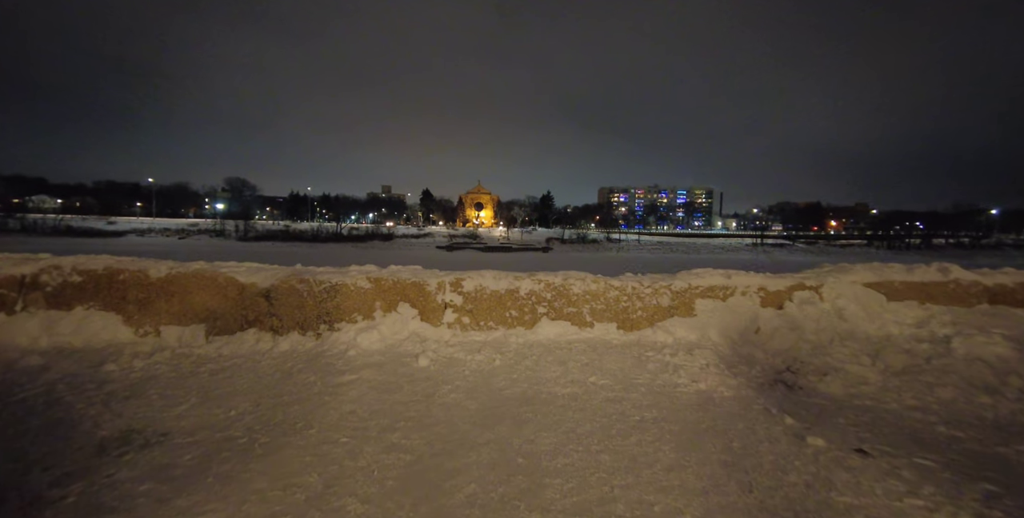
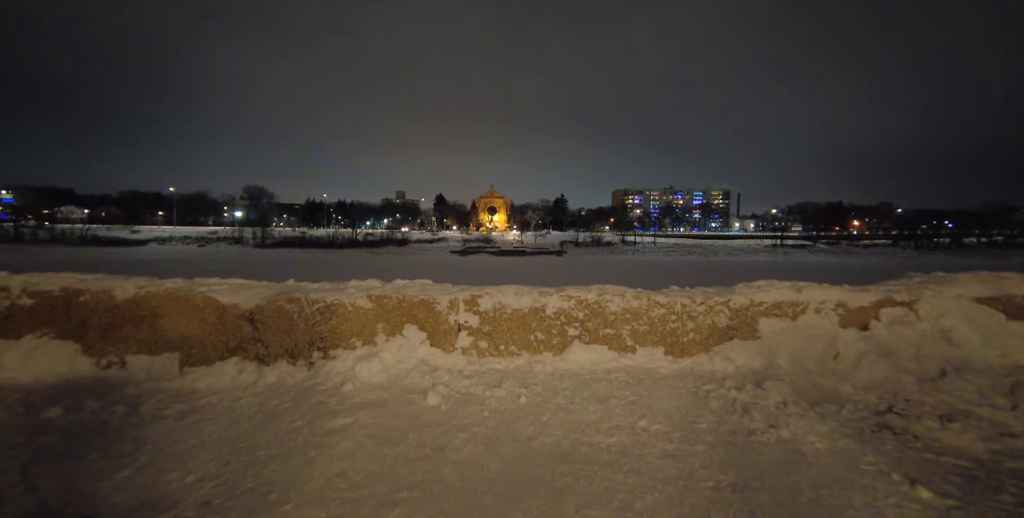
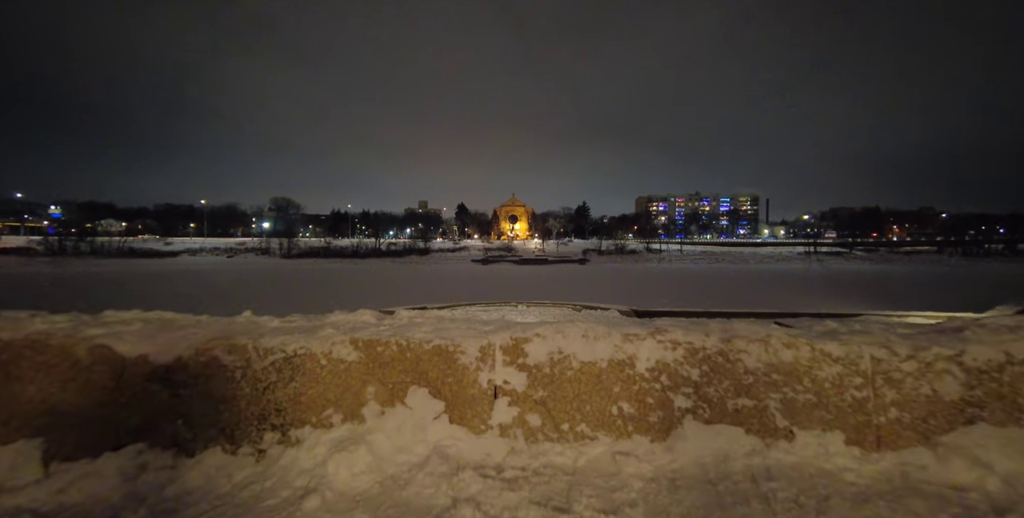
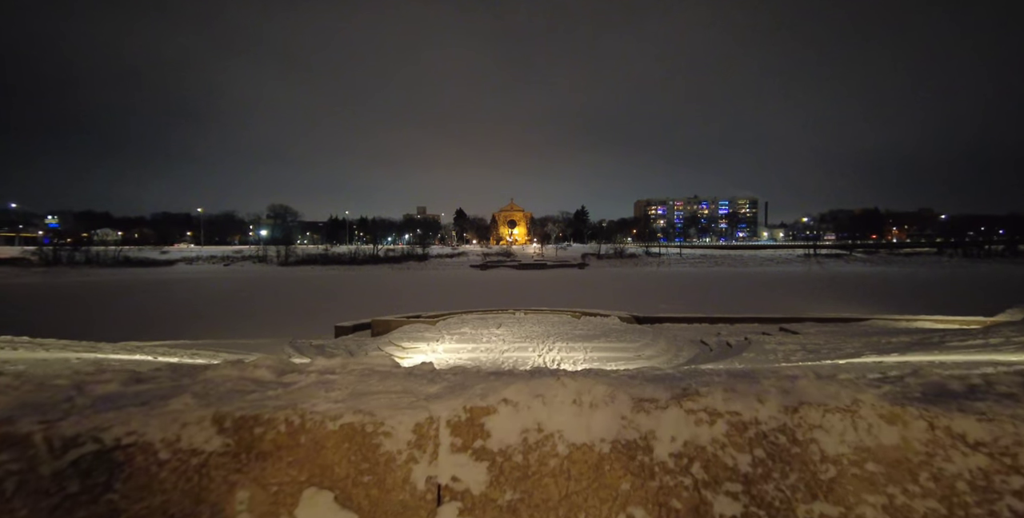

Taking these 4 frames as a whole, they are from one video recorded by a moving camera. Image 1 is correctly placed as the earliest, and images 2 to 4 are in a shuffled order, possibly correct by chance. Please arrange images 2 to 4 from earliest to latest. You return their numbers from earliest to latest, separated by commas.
2, 3, 4
